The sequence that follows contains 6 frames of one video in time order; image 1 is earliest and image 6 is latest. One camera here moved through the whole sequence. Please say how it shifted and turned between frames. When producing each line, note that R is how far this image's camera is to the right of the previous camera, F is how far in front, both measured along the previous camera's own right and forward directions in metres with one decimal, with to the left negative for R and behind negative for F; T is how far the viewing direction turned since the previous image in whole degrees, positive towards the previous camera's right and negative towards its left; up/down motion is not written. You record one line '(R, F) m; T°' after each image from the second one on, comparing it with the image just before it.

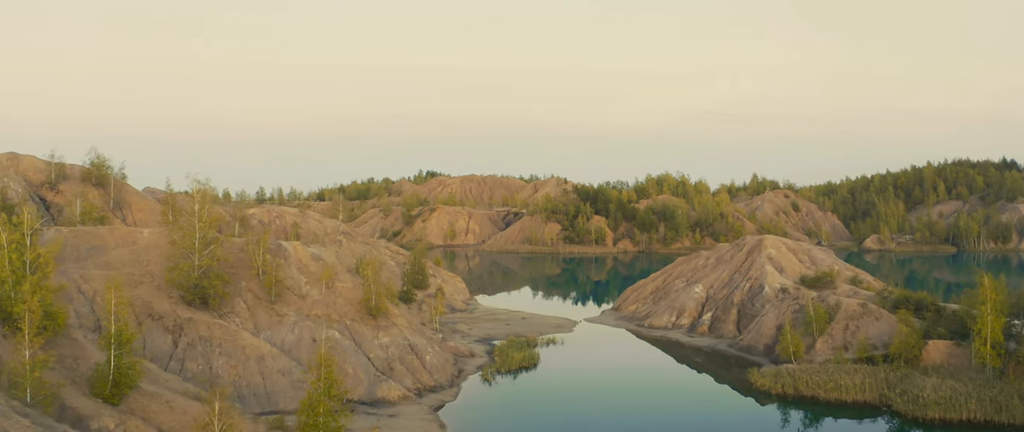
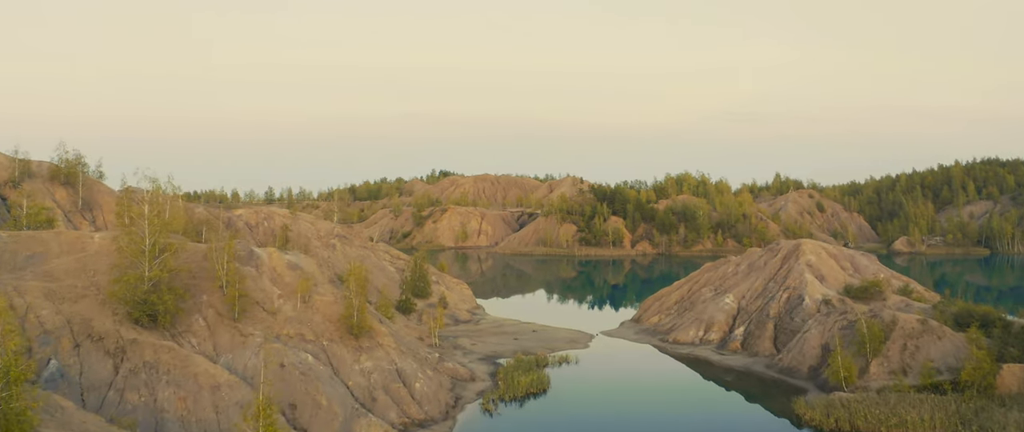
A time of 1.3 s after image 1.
(+0.5, +5.1) m; -1°
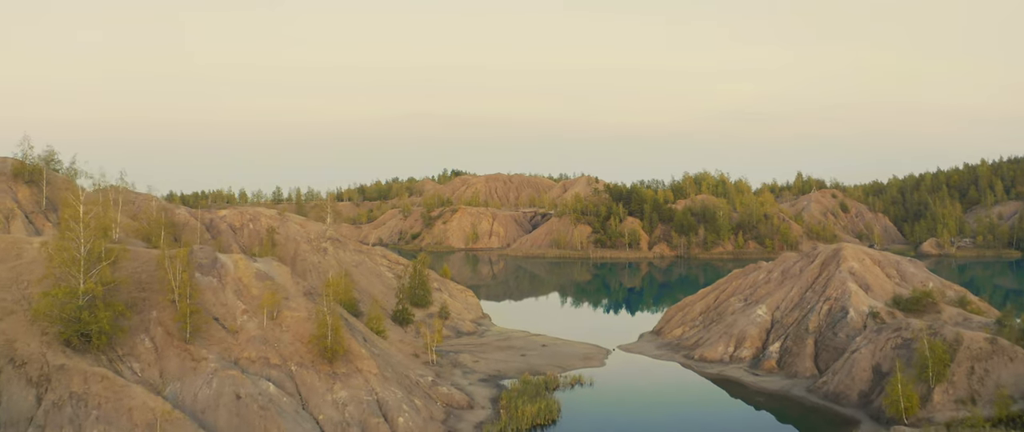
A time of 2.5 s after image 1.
(+0.4, +4.6) m; -1°
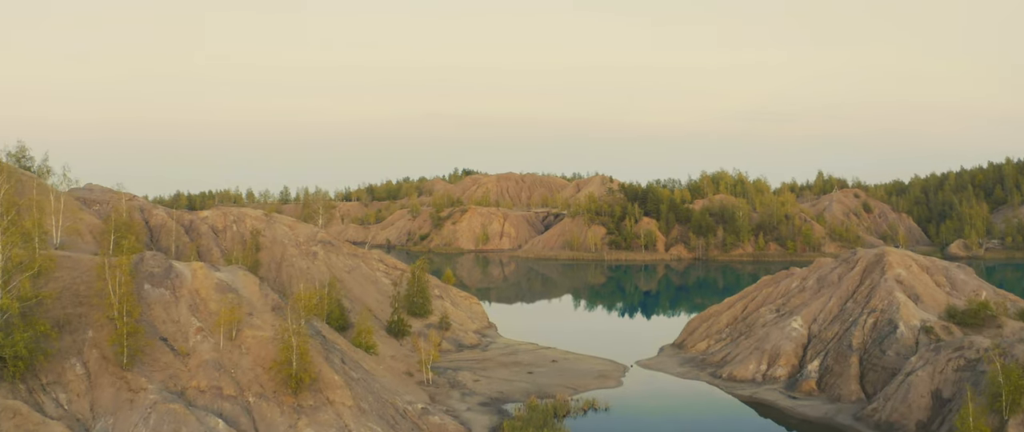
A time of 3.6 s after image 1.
(+0.4, +4.2) m; -1°
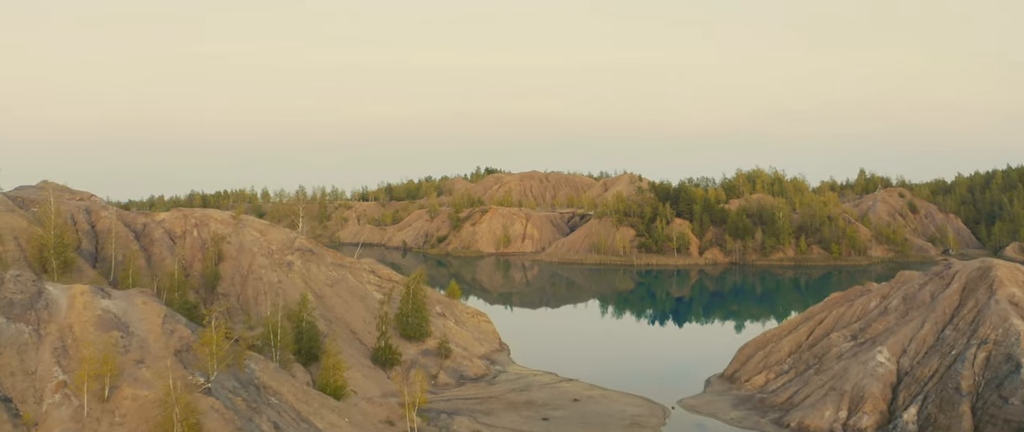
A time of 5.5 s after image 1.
(+0.6, +7.3) m; -2°
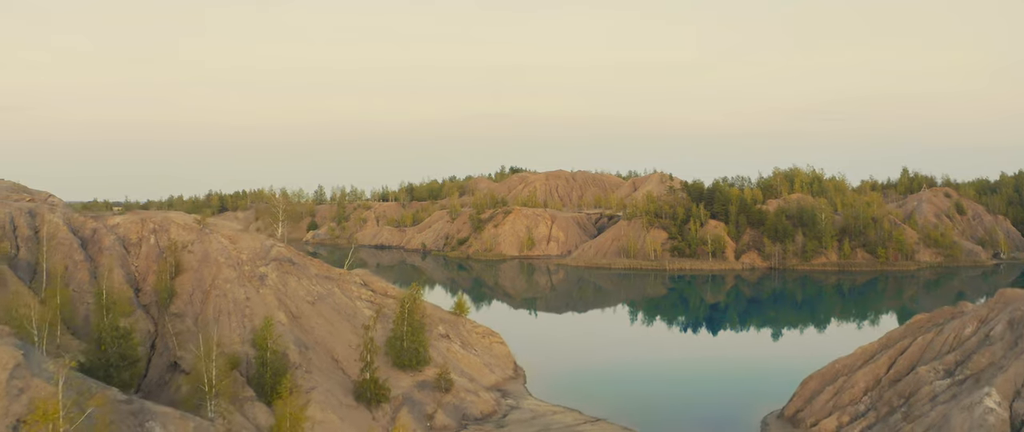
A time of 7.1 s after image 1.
(+0.6, +5.8) m; -2°
